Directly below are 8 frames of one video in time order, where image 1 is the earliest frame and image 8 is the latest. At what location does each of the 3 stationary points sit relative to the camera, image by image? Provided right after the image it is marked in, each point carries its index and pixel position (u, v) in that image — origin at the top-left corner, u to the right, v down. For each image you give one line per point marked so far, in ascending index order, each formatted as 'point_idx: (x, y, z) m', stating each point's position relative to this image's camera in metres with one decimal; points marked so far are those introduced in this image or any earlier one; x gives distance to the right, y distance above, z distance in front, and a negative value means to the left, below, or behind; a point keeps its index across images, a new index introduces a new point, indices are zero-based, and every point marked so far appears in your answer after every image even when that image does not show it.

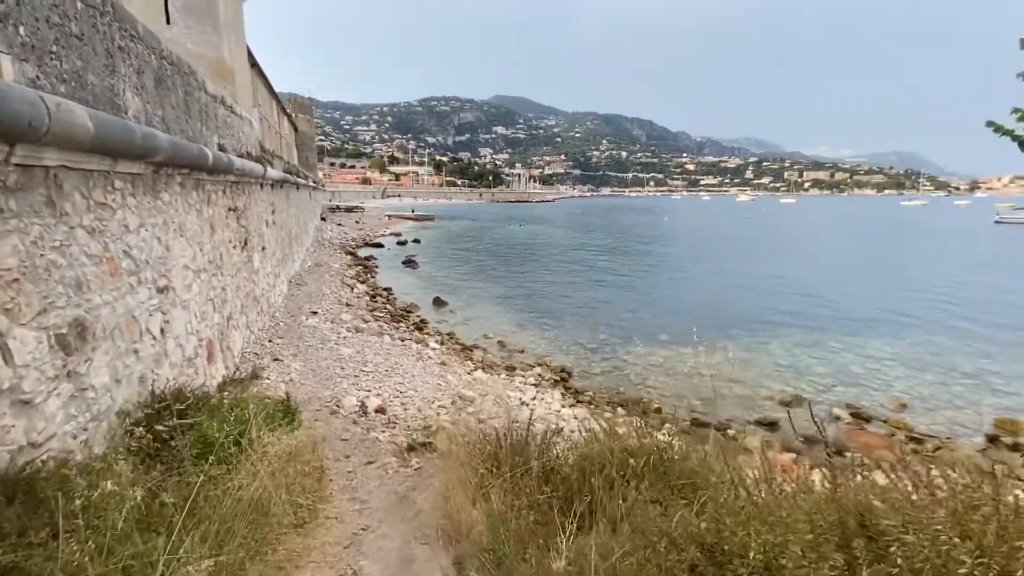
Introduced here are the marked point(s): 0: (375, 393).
0: (-2.0, -1.6, +7.2) m
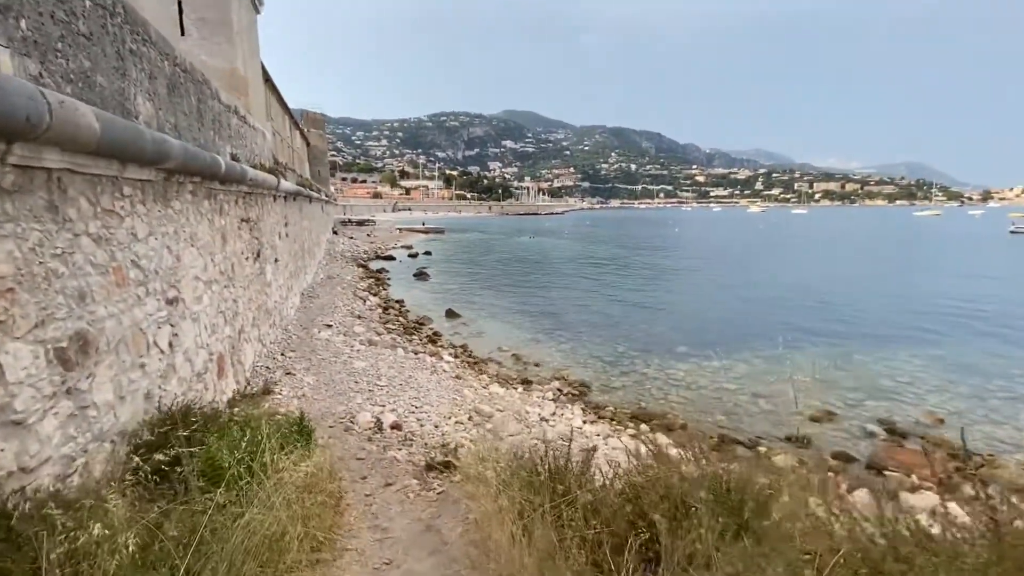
0: (-1.8, -1.7, +6.9) m
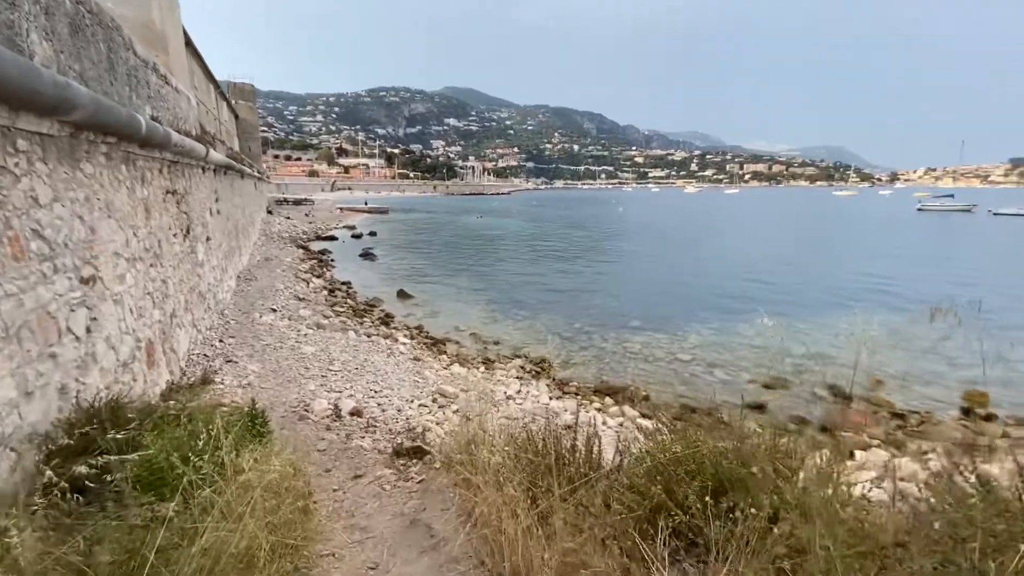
0: (-2.2, -1.4, +6.5) m
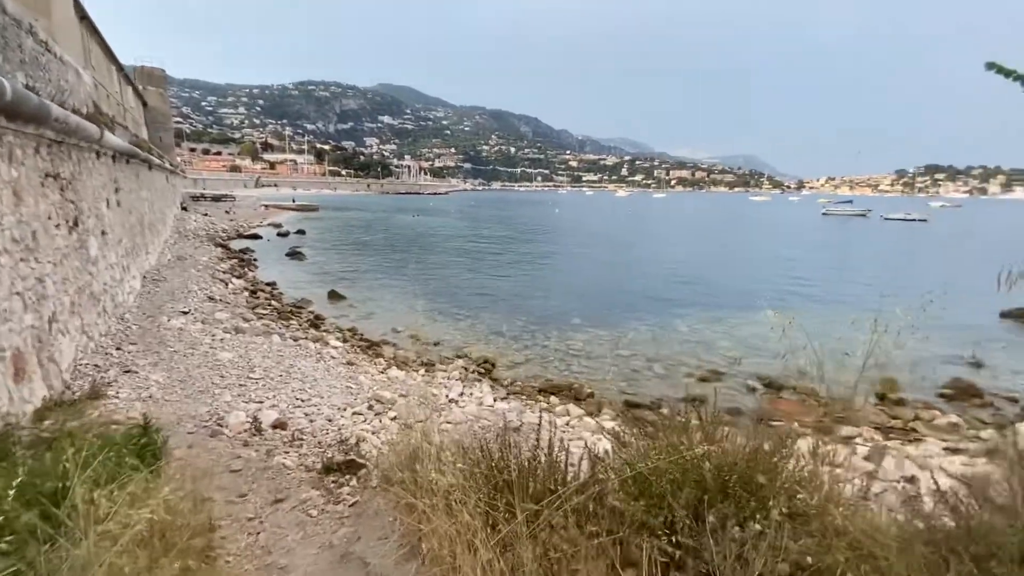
0: (-2.9, -1.4, +5.8) m
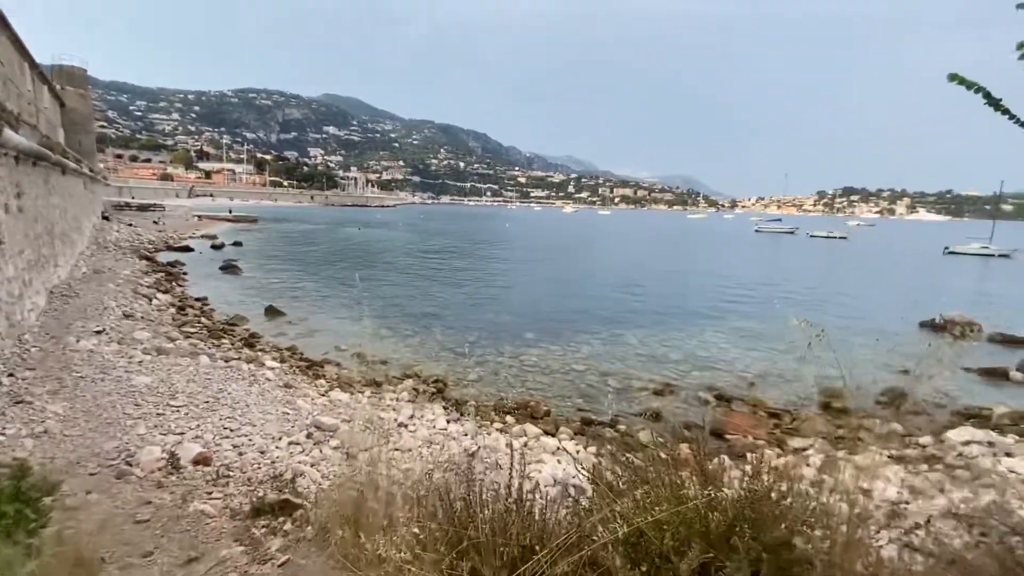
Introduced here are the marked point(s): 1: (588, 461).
0: (-3.4, -1.6, +5.1) m
1: (+0.9, -2.1, +5.8) m
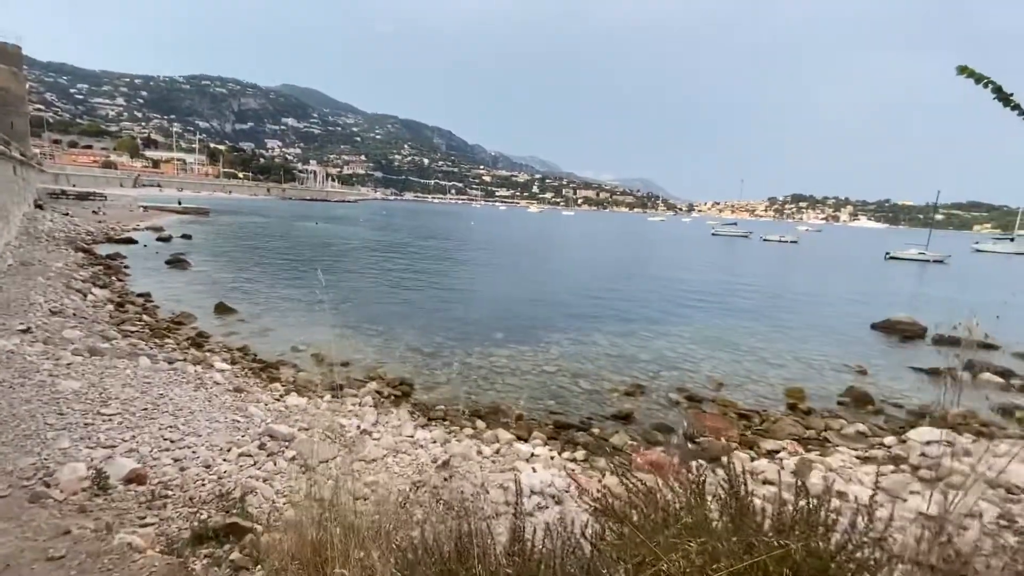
0: (-3.7, -1.5, +4.6) m
1: (+0.6, -2.1, +5.6) m
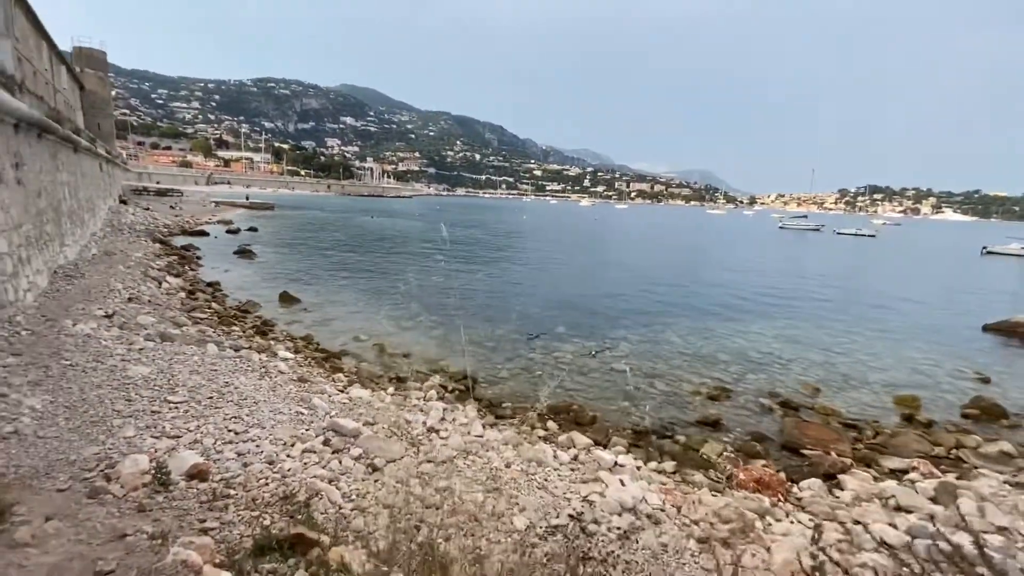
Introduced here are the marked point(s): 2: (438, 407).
0: (-2.9, -1.4, +4.3) m
1: (+1.4, -2.0, +4.9) m
2: (-1.0, -1.6, +6.4) m
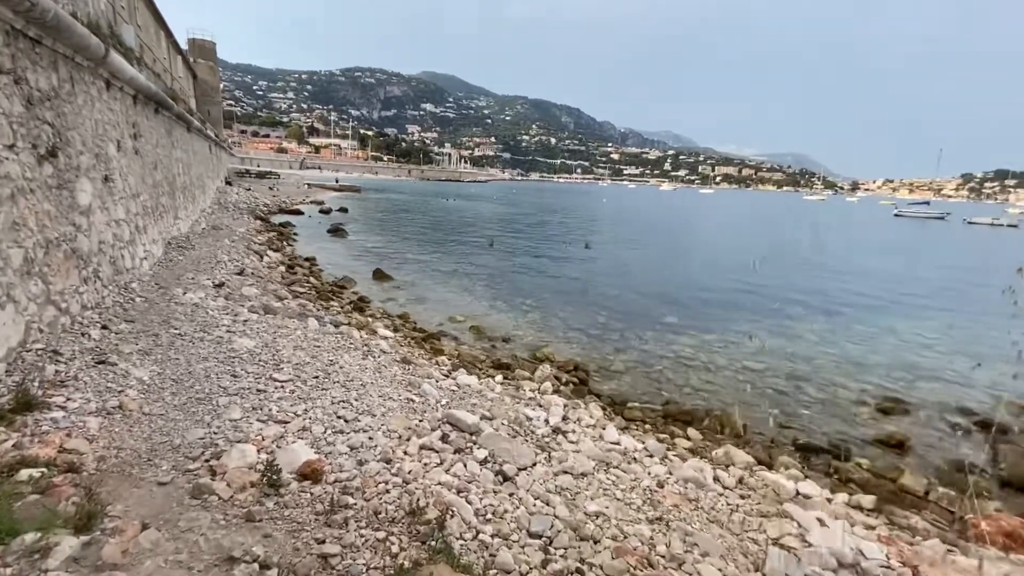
0: (-1.7, -1.1, +3.7) m
1: (+2.7, -1.8, +3.7) m
2: (+0.5, -1.3, +5.6) m
